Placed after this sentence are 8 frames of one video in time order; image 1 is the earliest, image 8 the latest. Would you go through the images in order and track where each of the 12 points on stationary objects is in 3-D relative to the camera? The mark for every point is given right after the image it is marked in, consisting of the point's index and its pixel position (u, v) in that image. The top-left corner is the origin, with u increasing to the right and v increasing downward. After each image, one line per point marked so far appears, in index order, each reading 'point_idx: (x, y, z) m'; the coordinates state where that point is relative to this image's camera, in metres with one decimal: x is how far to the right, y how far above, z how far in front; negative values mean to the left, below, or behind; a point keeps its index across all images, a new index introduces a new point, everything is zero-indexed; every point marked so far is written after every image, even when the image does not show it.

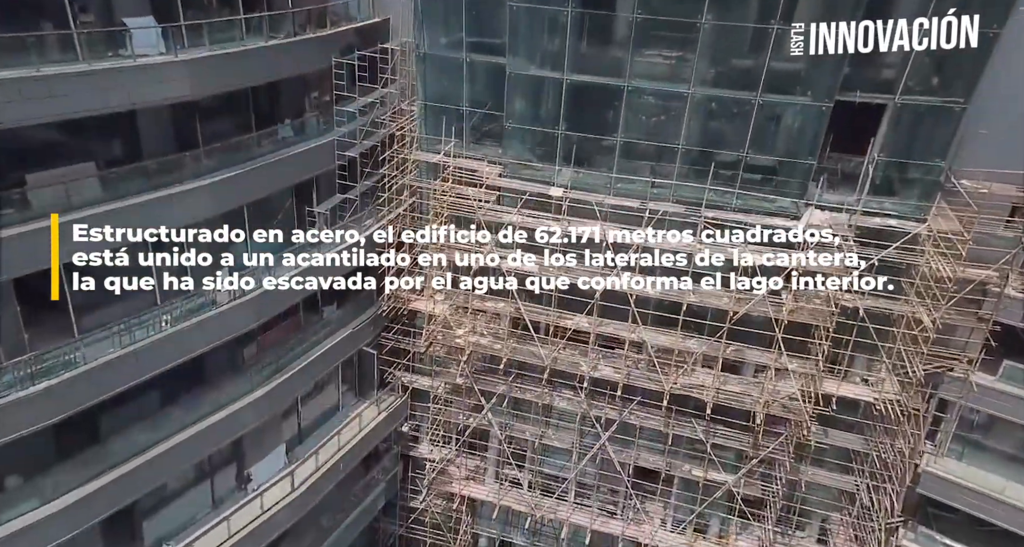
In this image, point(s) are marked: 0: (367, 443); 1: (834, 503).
0: (-2.6, -3.0, +13.5) m
1: (+5.4, -3.7, +12.6) m
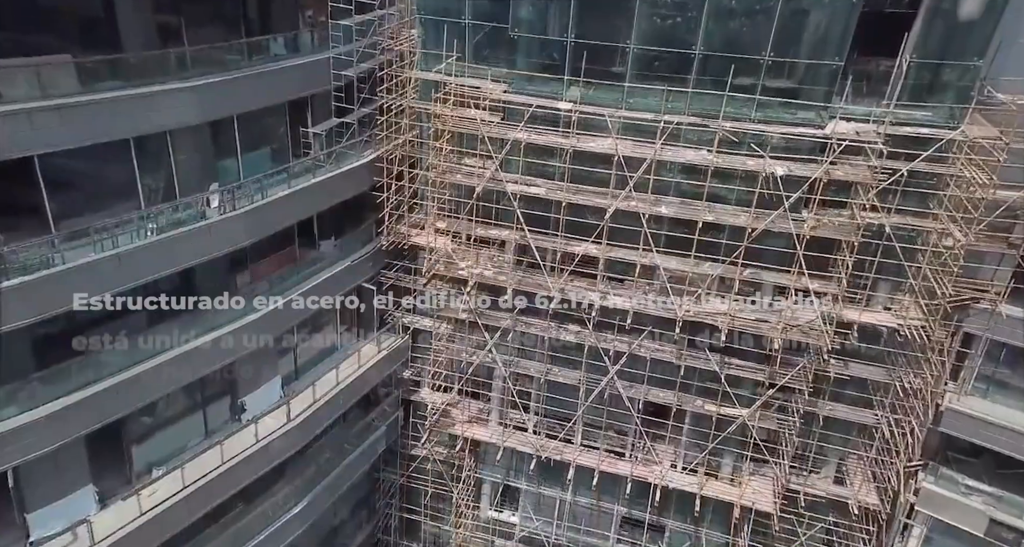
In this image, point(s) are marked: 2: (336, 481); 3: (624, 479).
0: (-2.5, -1.9, +13.0) m
1: (+5.5, -2.6, +12.1) m
2: (-3.0, -3.5, +12.9) m
3: (+1.9, -3.6, +13.1) m
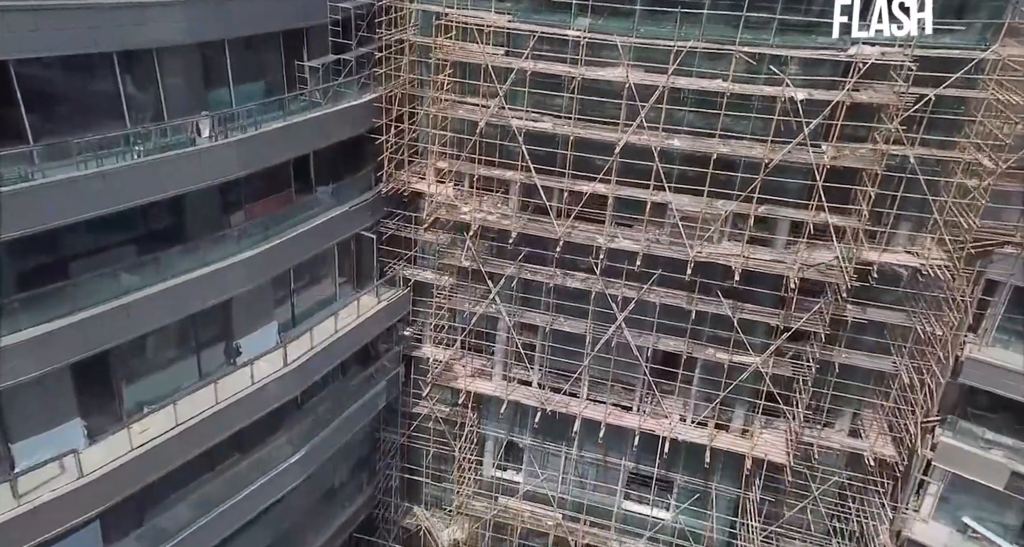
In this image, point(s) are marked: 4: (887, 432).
0: (-2.4, -1.0, +12.6) m
1: (+5.6, -1.7, +11.7) m
2: (-2.9, -2.6, +12.5) m
3: (+2.0, -2.7, +12.7) m
4: (+5.8, -2.5, +11.7) m
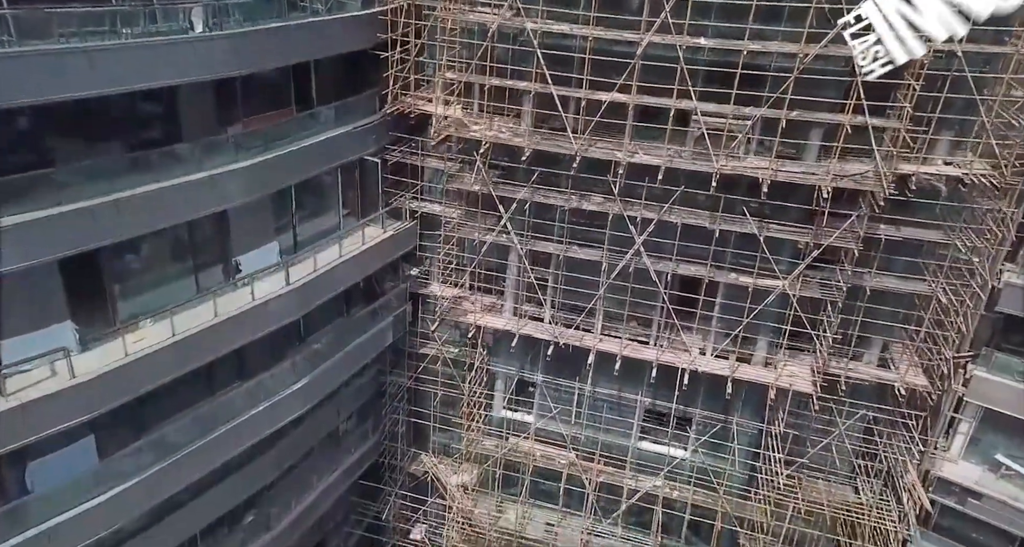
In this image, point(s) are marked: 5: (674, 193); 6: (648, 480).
0: (-2.2, +0.2, +12.0) m
1: (+5.7, -0.6, +11.1) m
2: (-2.7, -1.4, +12.0) m
3: (+2.2, -1.5, +12.2) m
4: (+6.0, -1.3, +11.2) m
5: (+2.3, +1.2, +10.8) m
6: (+2.3, -3.5, +12.8) m
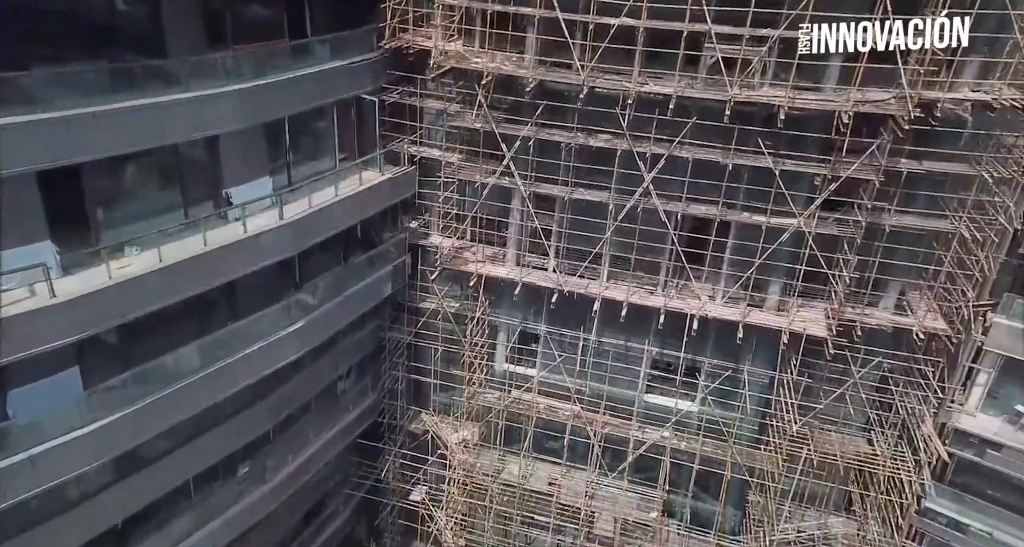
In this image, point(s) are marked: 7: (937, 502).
0: (-2.2, +1.1, +11.6) m
1: (+5.8, +0.3, +10.6) m
2: (-2.7, -0.5, +11.6) m
3: (+2.2, -0.6, +11.8) m
4: (+6.1, -0.5, +10.7) m
5: (+2.4, +2.0, +10.3) m
6: (+2.3, -2.6, +12.4) m
7: (+6.2, -3.4, +11.0) m
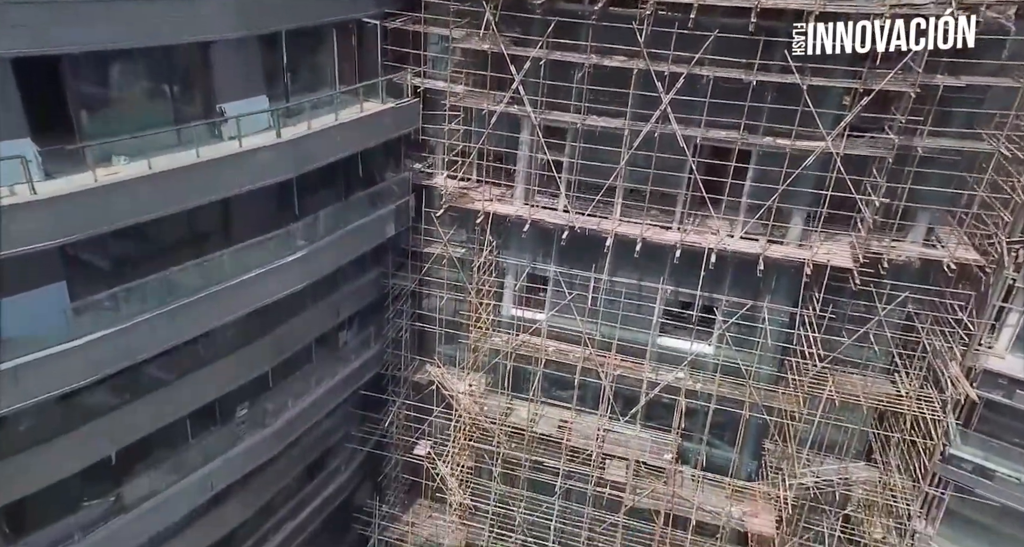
0: (-2.1, +2.1, +11.1) m
1: (+5.9, +1.2, +10.1) m
2: (-2.6, +0.5, +11.1) m
3: (+2.4, +0.4, +11.3) m
4: (+6.2, +0.5, +10.2) m
5: (+2.5, +3.0, +9.7) m
6: (+2.5, -1.6, +11.9) m
7: (+6.3, -2.5, +10.5) m
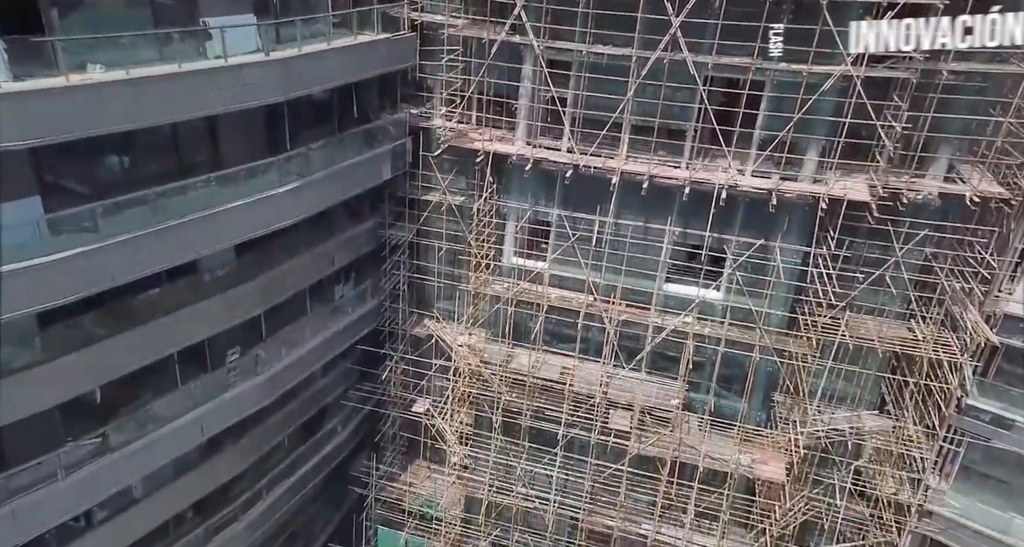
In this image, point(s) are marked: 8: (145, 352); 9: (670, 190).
0: (-2.0, +3.0, +10.6) m
1: (+5.9, +2.1, +9.6) m
2: (-2.5, +1.4, +10.6) m
3: (+2.4, +1.2, +10.8) m
4: (+6.2, +1.3, +9.7) m
5: (+2.5, +3.8, +9.2) m
6: (+2.5, -0.7, +11.5) m
7: (+6.3, -1.6, +10.1) m
8: (-4.5, -1.0, +9.2) m
9: (+2.3, +1.2, +10.9) m
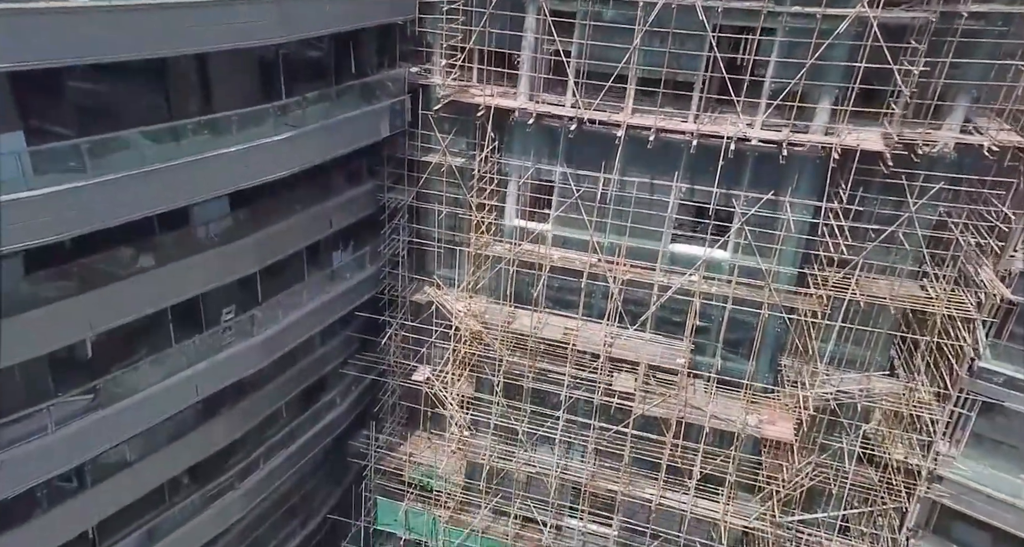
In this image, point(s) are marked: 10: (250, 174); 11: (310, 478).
0: (-2.0, +3.6, +10.2) m
1: (+6.0, +2.7, +9.2) m
2: (-2.5, +2.0, +10.3) m
3: (+2.4, +1.8, +10.5) m
4: (+6.2, +1.9, +9.4) m
5: (+2.6, +4.4, +8.9) m
6: (+2.5, -0.1, +11.2) m
7: (+6.3, -1.0, +9.8) m
8: (-4.5, -0.4, +8.9) m
9: (+2.3, +1.8, +10.6) m
10: (-3.2, +1.2, +9.2) m
11: (-3.7, -3.8, +13.9) m
